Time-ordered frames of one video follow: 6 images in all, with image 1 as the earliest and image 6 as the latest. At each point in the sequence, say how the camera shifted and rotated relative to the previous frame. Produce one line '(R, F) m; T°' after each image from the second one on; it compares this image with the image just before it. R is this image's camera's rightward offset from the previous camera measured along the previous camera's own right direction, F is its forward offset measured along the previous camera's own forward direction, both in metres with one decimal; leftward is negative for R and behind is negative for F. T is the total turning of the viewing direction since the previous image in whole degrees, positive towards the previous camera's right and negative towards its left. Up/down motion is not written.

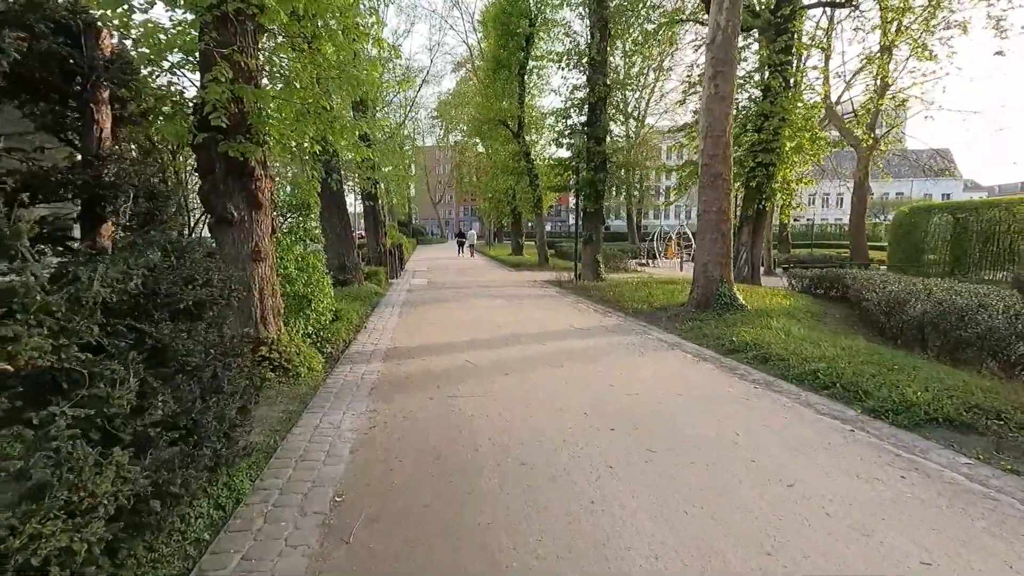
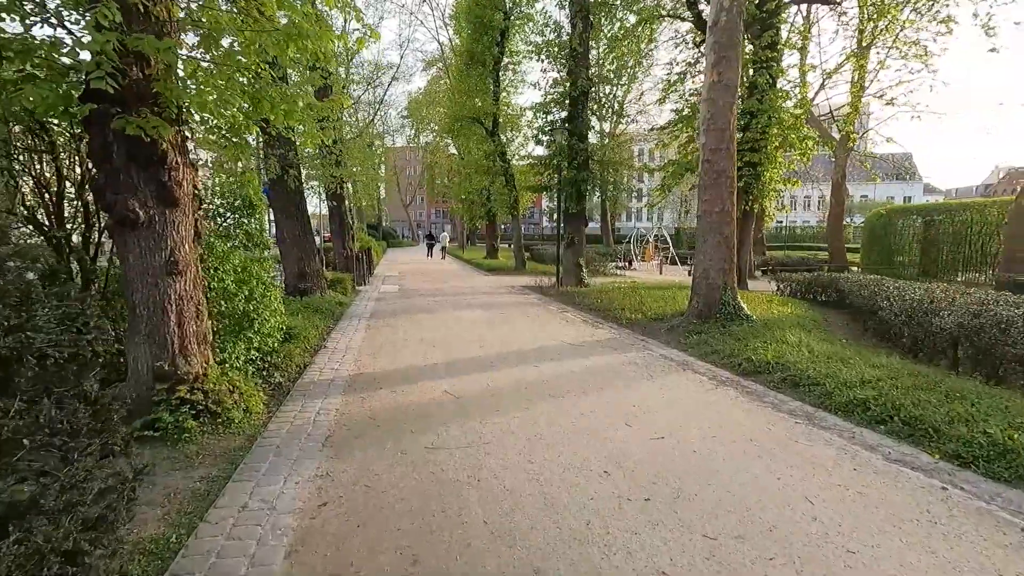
(-0.2, +1.1) m; +3°
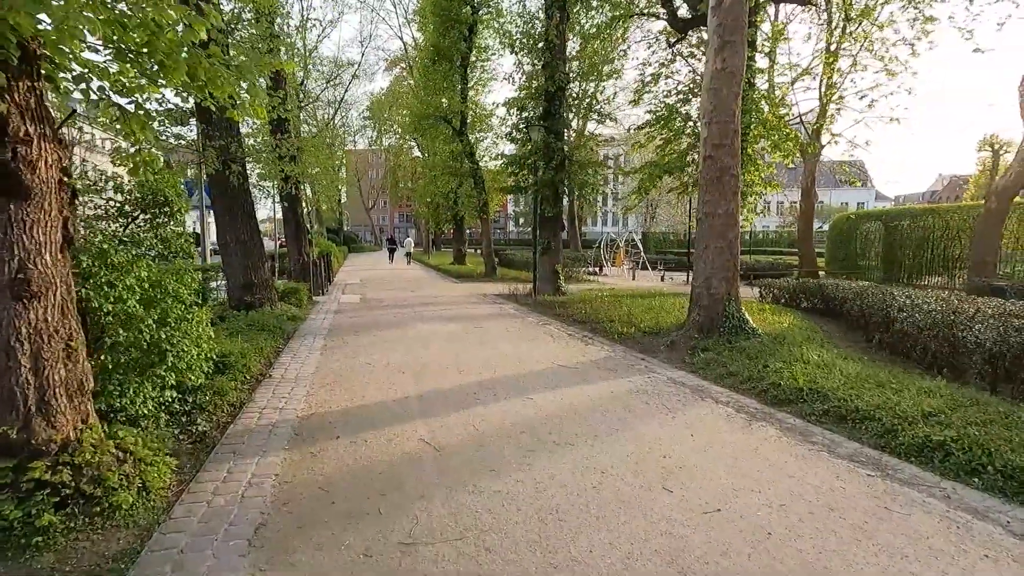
(-0.2, +1.2) m; +4°
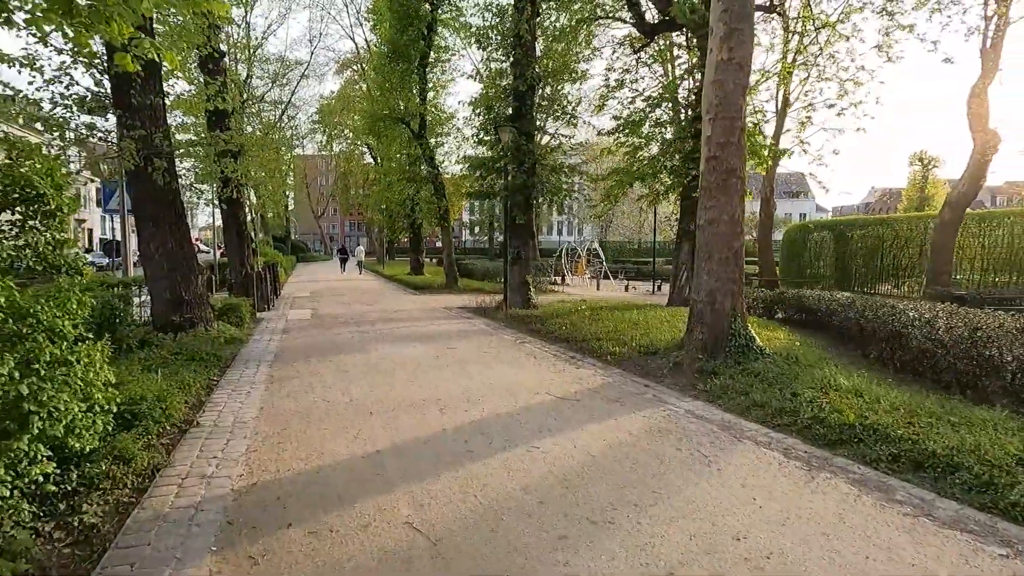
(-0.4, +1.1) m; +5°
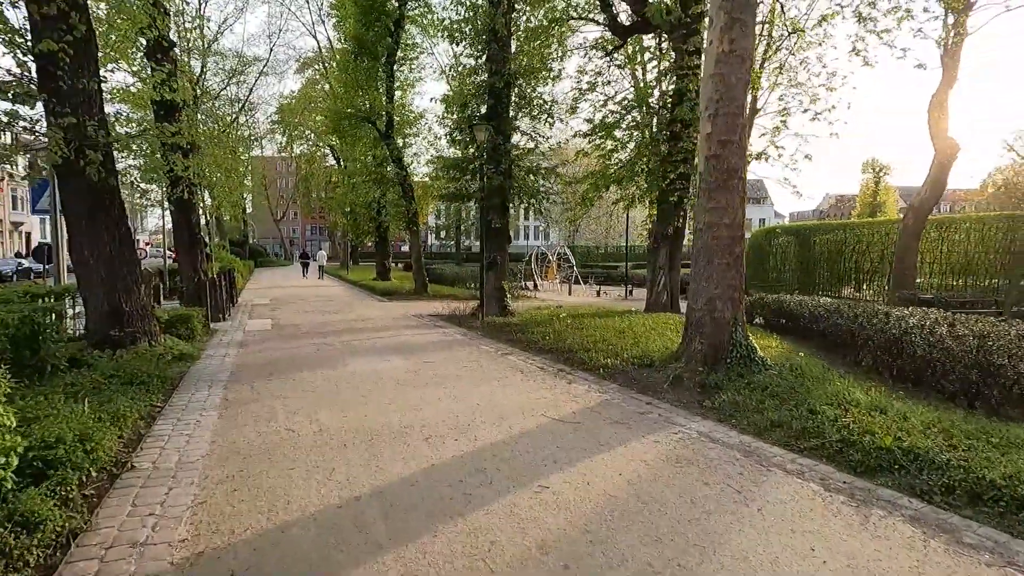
(-0.3, +0.7) m; +4°
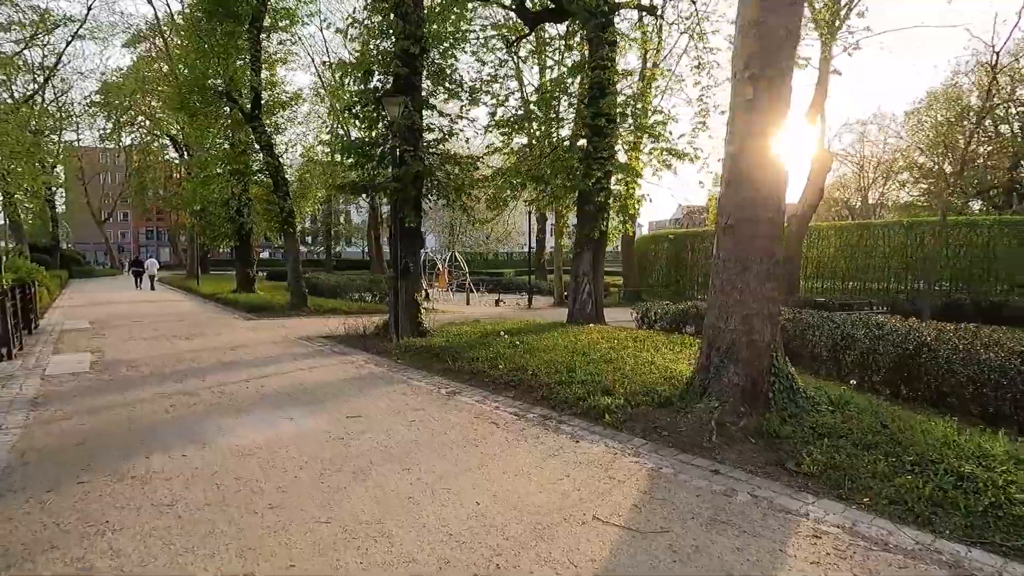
(-1.0, +2.4) m; +14°
